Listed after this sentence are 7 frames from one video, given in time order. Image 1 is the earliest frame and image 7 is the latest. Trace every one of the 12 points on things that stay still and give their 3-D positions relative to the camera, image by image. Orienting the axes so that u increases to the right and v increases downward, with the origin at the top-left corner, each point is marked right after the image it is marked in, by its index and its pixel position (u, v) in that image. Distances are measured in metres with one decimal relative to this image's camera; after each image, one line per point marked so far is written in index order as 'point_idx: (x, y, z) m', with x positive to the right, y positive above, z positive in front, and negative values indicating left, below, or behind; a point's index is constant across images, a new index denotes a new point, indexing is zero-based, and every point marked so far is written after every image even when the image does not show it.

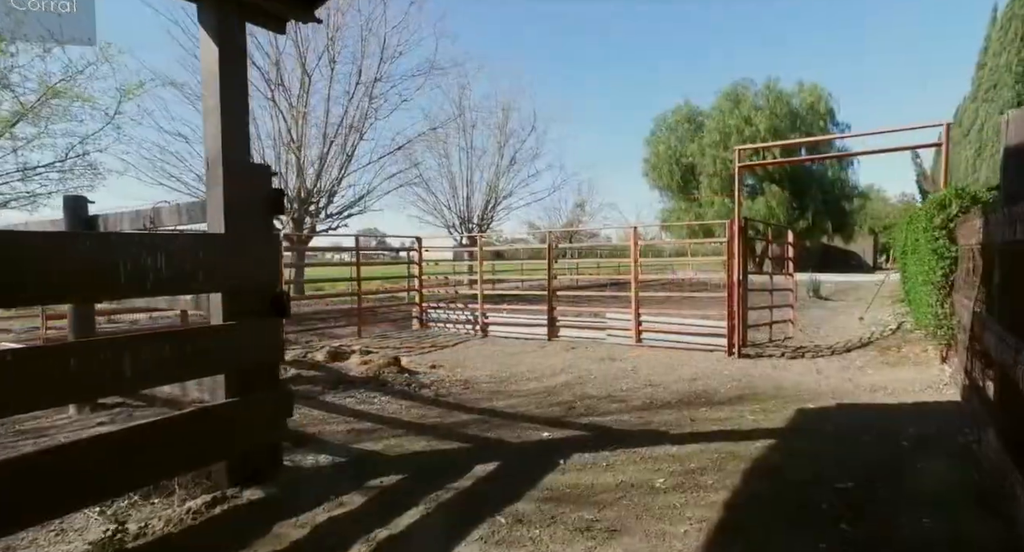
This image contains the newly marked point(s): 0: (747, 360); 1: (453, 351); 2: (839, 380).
0: (+2.8, -1.0, +7.3) m
1: (-0.8, -1.0, +8.4) m
2: (+3.2, -1.0, +6.1) m
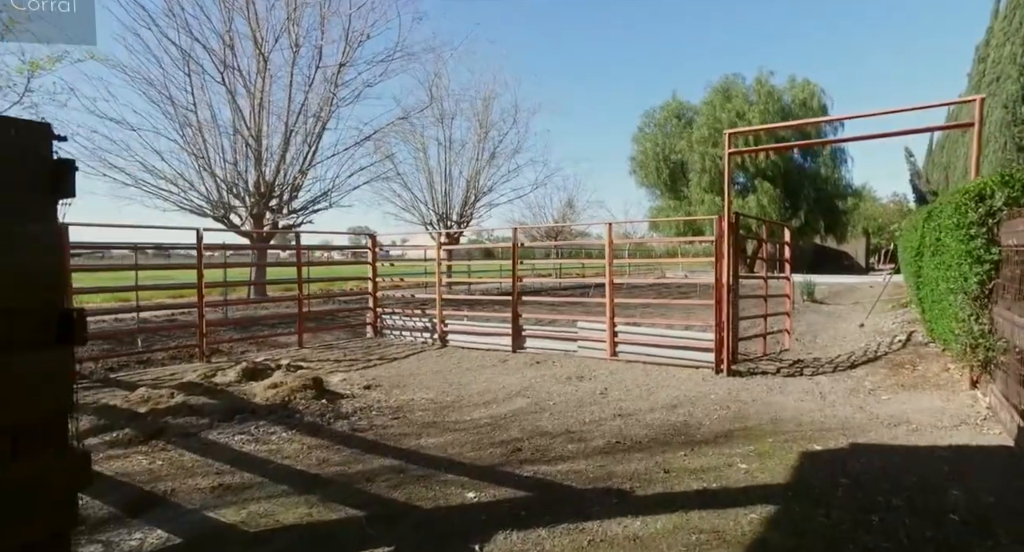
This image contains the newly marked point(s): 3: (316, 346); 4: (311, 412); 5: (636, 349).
0: (+2.3, -1.1, +6.3) m
1: (-1.3, -1.0, +7.3) m
2: (+2.7, -1.1, +5.0) m
3: (-2.7, -1.0, +8.6) m
4: (-1.5, -1.0, +4.7) m
5: (+1.4, -0.8, +7.1) m
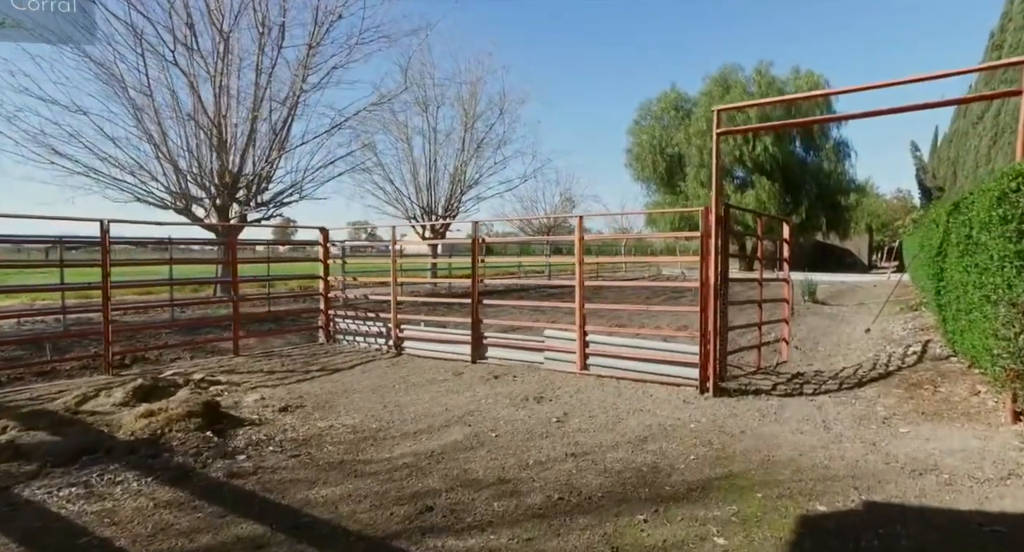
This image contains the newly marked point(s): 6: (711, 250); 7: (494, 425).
0: (+1.8, -1.1, +5.3) m
1: (-1.7, -1.0, +6.3) m
2: (+2.3, -1.1, +4.1) m
3: (-3.2, -0.9, +7.6) m
4: (-2.0, -1.0, +3.8) m
5: (+1.0, -0.9, +6.1) m
6: (+1.8, +0.2, +5.6) m
7: (-0.1, -1.1, +4.6) m
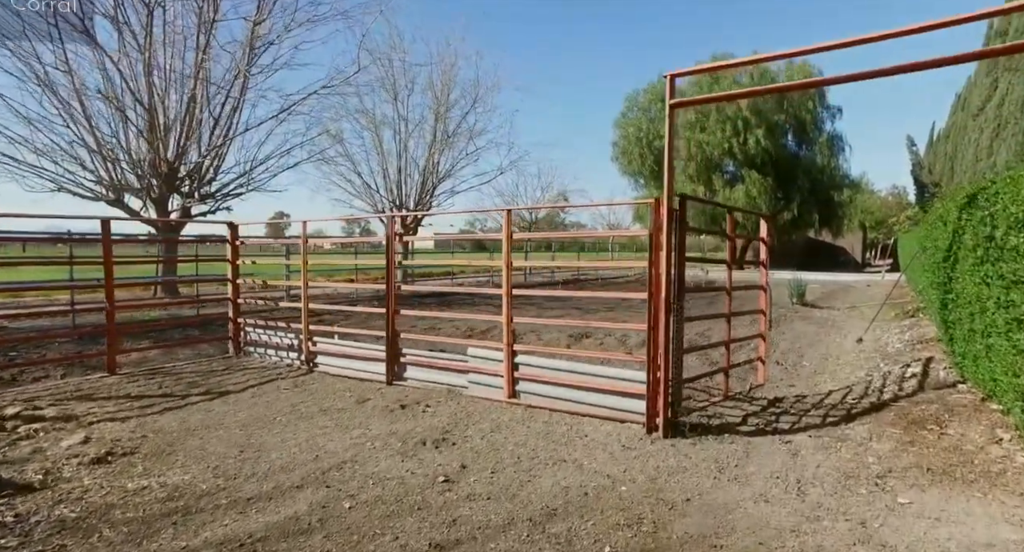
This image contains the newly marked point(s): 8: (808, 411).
0: (+1.1, -1.2, +4.2) m
1: (-2.5, -1.1, +5.1) m
2: (+1.6, -1.2, +2.9) m
3: (-3.9, -1.0, +6.5) m
4: (-2.7, -1.1, +2.6) m
5: (+0.2, -0.9, +5.0) m
6: (+1.1, +0.2, +4.4) m
7: (-0.8, -1.2, +3.4) m
8: (+2.5, -1.2, +5.3) m
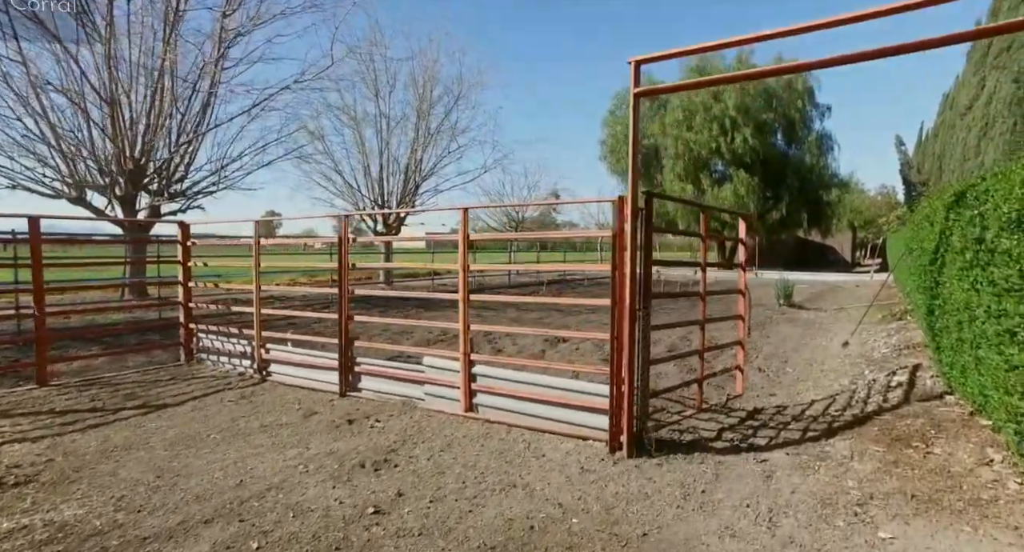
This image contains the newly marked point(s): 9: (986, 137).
0: (+0.8, -1.2, +3.8) m
1: (-2.8, -1.1, +4.7) m
2: (+1.3, -1.2, +2.6) m
3: (-4.2, -1.0, +6.0) m
4: (-3.0, -1.1, +2.2) m
5: (-0.1, -1.0, +4.6) m
6: (+0.7, +0.1, +4.1) m
7: (-1.2, -1.2, +3.0) m
8: (+2.2, -1.2, +5.0) m
9: (+12.1, +3.5, +15.8) m
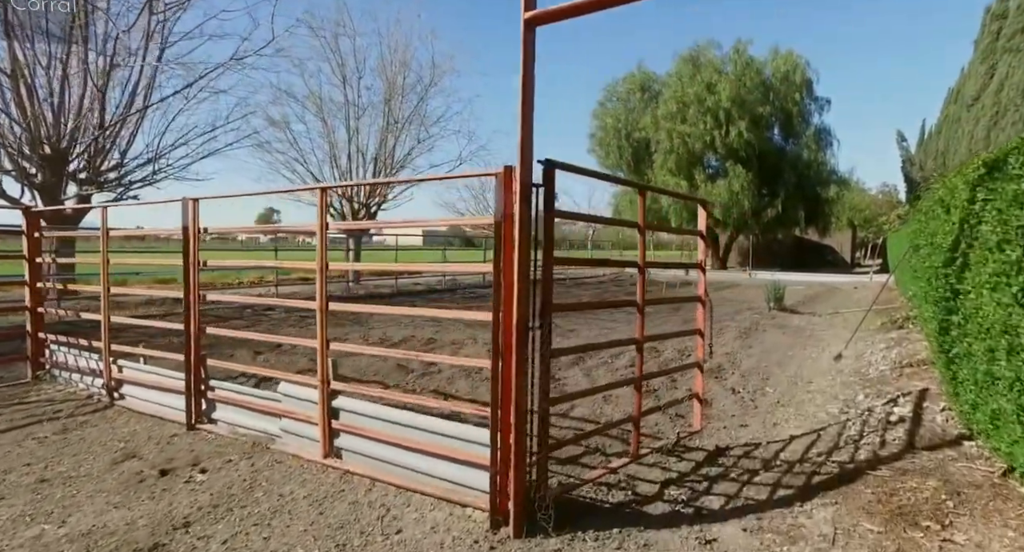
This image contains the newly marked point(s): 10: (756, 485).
0: (0.0, -1.2, +2.6) m
1: (-3.5, -1.1, +3.5) m
2: (+0.5, -1.3, +1.4) m
3: (-5.0, -1.0, +4.8) m
4: (-3.7, -1.1, +1.0) m
5: (-0.8, -1.0, +3.4) m
6: (0.0, +0.1, +2.9) m
7: (-1.9, -1.2, +1.8) m
8: (+1.5, -1.2, +3.8) m
9: (+11.4, +3.5, +14.6) m
10: (+1.4, -1.2, +3.6) m
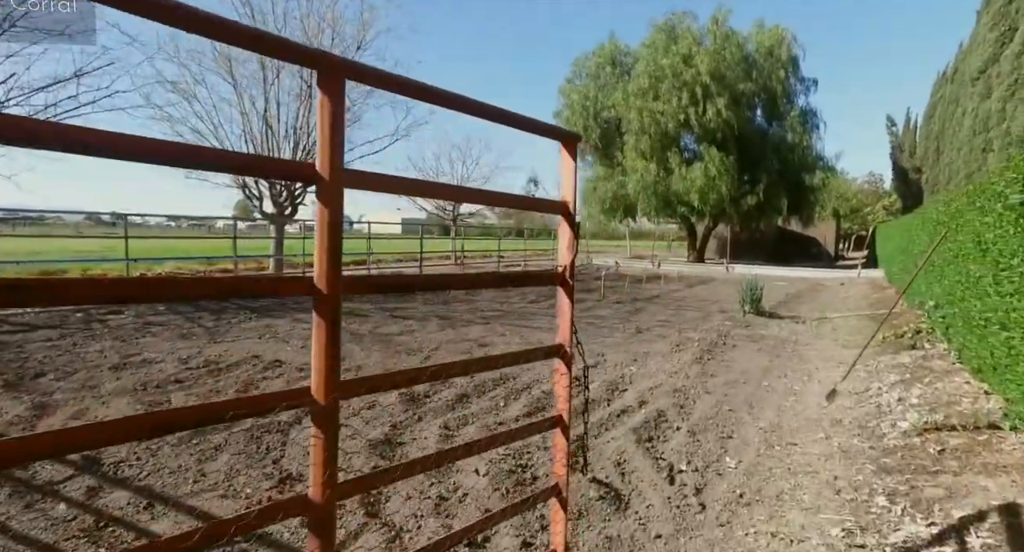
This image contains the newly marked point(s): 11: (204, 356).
0: (-1.1, -1.3, +0.2) m
1: (-4.7, -1.2, +1.1) m
2: (-0.6, -1.4, -1.0) m
3: (-6.2, -1.0, +2.3) m
4: (-4.8, -1.2, -1.5) m
5: (-2.0, -1.0, +1.0) m
6: (-1.1, 0.0, +0.4) m
7: (-3.0, -1.3, -0.6) m
8: (+0.3, -1.3, +1.4) m
9: (+10.0, +3.5, +12.4) m
10: (+0.3, -1.3, +1.3) m
11: (-3.3, -0.8, +6.7) m
